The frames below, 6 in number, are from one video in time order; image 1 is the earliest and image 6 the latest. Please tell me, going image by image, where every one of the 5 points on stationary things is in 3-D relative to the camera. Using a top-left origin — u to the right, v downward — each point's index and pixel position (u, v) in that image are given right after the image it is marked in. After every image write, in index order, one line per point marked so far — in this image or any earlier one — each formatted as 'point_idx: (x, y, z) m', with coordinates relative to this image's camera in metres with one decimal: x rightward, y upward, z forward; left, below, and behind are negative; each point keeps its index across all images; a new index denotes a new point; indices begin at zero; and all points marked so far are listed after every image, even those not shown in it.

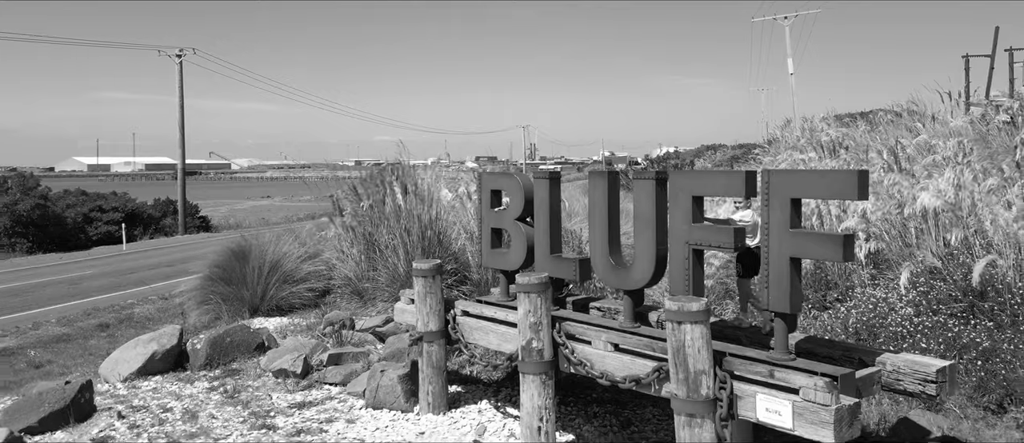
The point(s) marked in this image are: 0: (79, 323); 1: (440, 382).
0: (-6.2, -1.5, +11.2) m
1: (-0.6, -1.4, +6.6) m
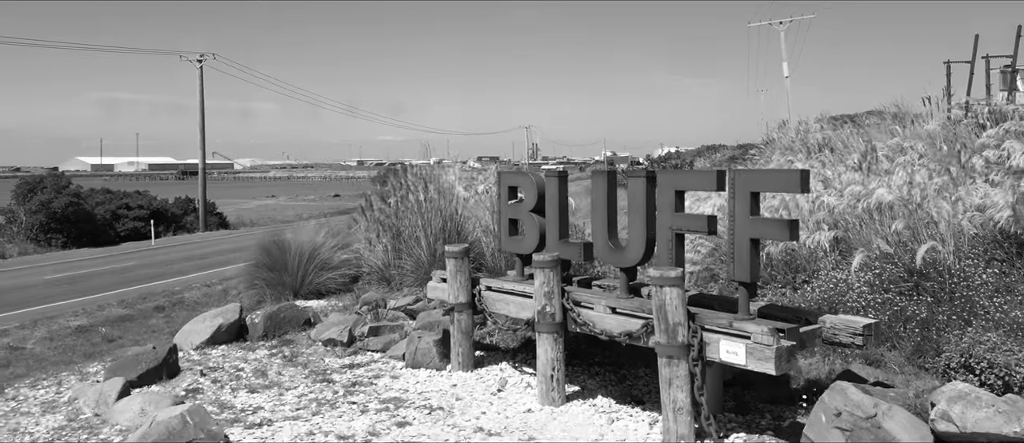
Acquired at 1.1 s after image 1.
0: (-6.1, -1.4, +12.5) m
1: (-0.5, -1.3, +8.0) m
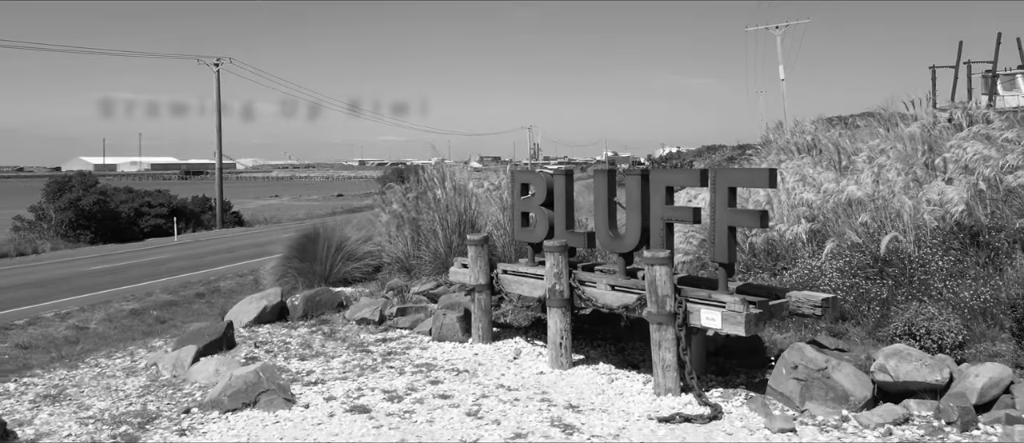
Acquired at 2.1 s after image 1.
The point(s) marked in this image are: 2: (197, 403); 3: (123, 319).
0: (-5.9, -1.3, +13.7) m
1: (-0.3, -1.2, +9.2) m
2: (-2.9, -1.6, +6.9) m
3: (-5.8, -1.5, +11.6) m
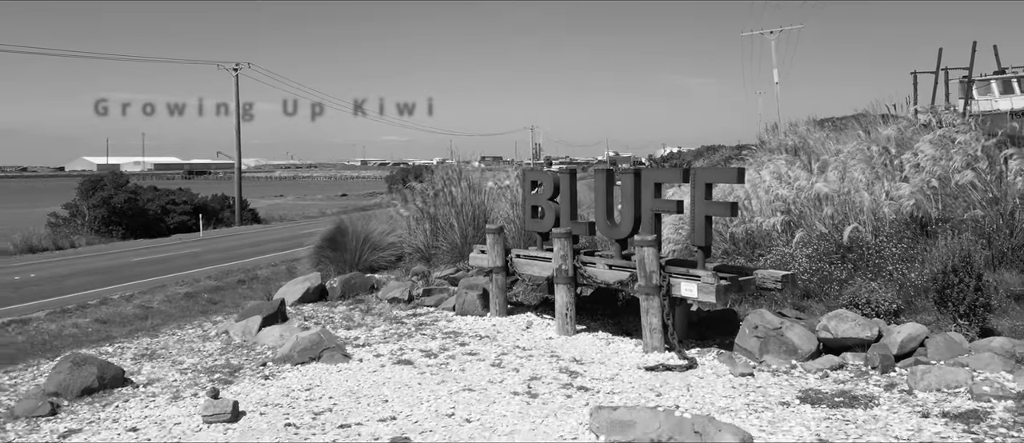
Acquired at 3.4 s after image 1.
0: (-5.7, -1.2, +15.3) m
1: (-0.1, -1.1, +10.8) m
2: (-2.7, -1.5, +8.5) m
3: (-5.7, -1.4, +13.2) m
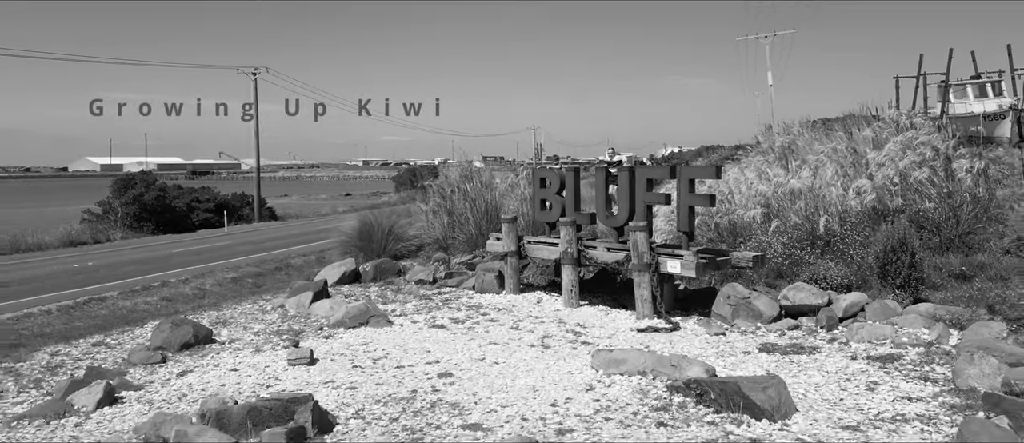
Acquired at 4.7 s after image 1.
0: (-5.5, -1.0, +17.1) m
1: (+0.1, -0.9, +12.5) m
2: (-2.5, -1.4, +10.3) m
3: (-5.5, -1.2, +14.9) m
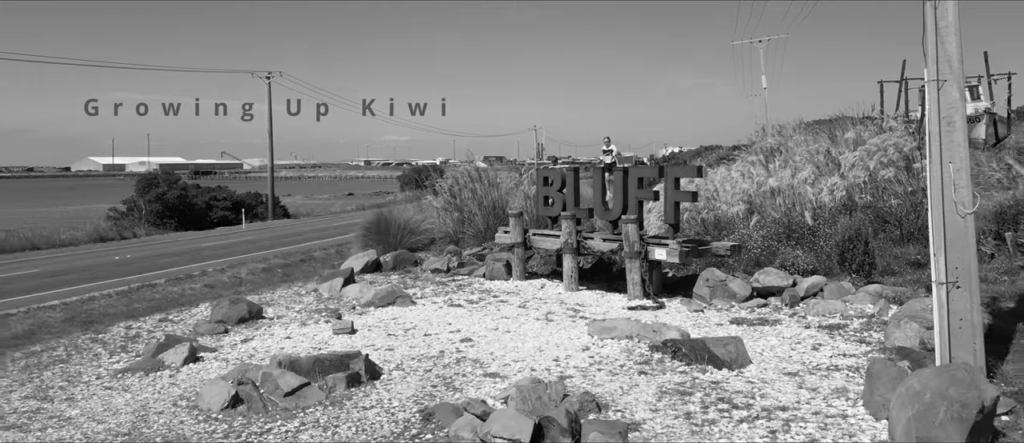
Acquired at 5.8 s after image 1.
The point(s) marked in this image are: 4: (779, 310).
0: (-5.4, -0.9, +18.6) m
1: (+0.2, -0.8, +14.0) m
2: (-2.4, -1.3, +11.8) m
3: (-5.3, -1.1, +16.4) m
4: (+3.6, -1.2, +10.4) m
